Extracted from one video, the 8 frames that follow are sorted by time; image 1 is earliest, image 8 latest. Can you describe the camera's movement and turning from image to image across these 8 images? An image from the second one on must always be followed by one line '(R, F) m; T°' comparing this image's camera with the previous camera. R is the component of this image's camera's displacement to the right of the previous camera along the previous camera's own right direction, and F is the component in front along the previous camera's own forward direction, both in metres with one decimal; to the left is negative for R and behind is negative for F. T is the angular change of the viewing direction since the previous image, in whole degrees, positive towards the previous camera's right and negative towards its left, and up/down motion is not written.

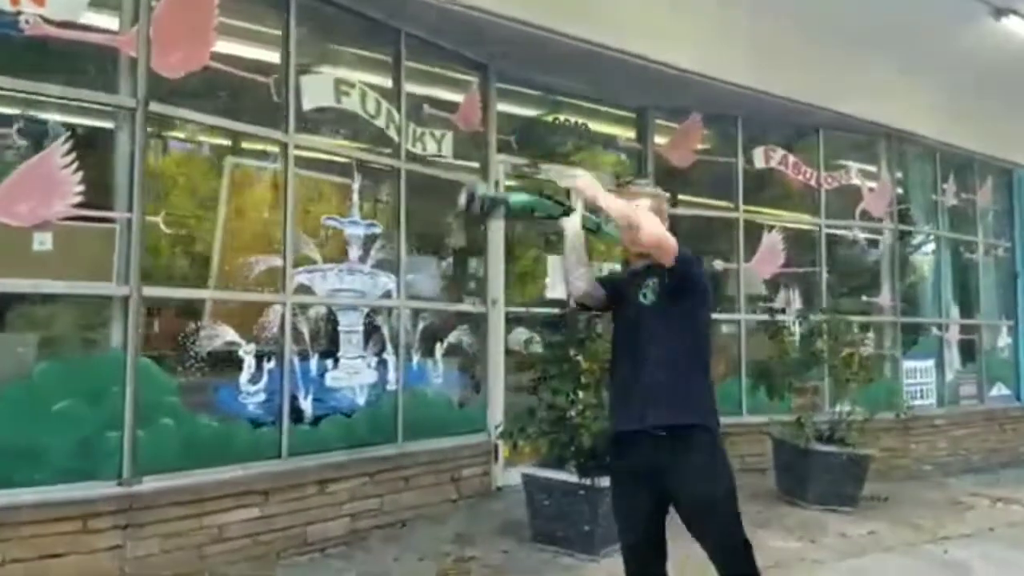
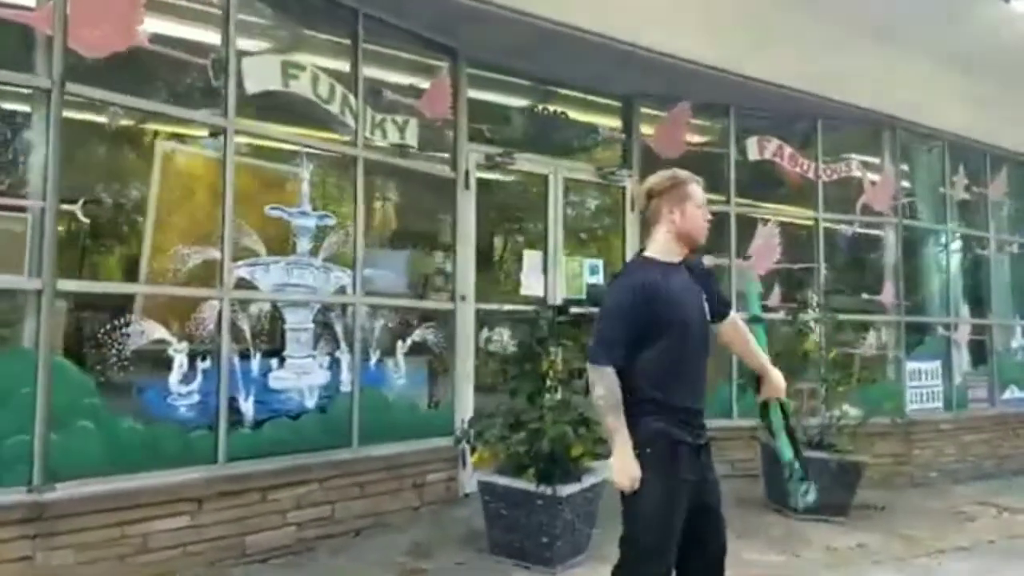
(+0.4, +0.4) m; -1°
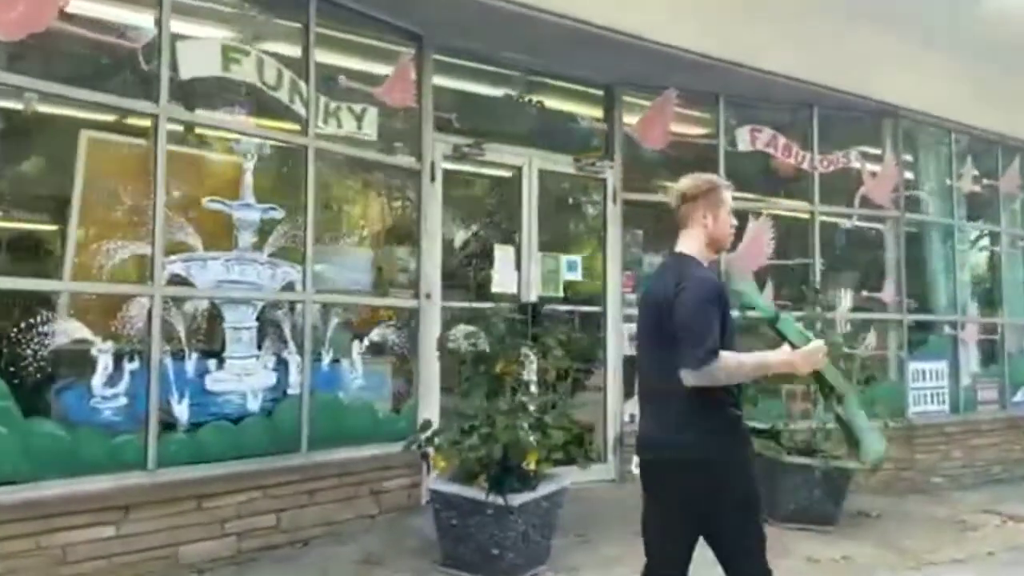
(+0.4, +0.3) m; -2°
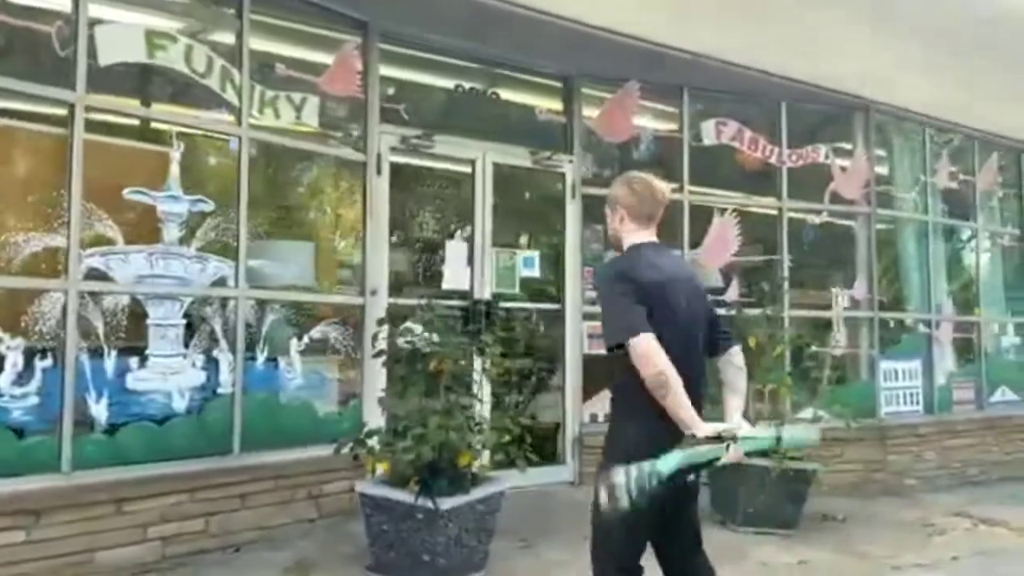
(+0.3, +0.2) m; 0°
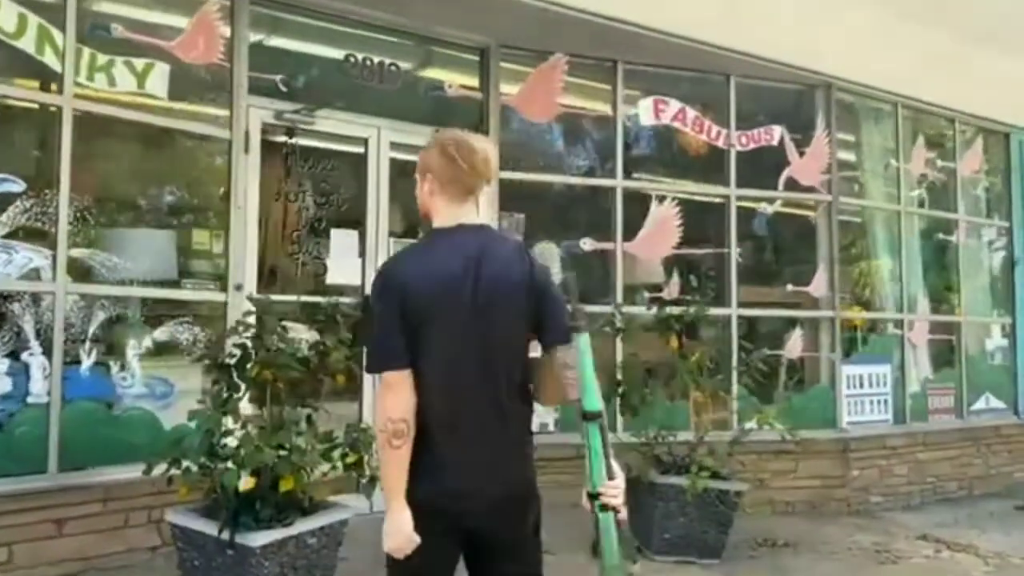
(+0.8, +0.7) m; -1°
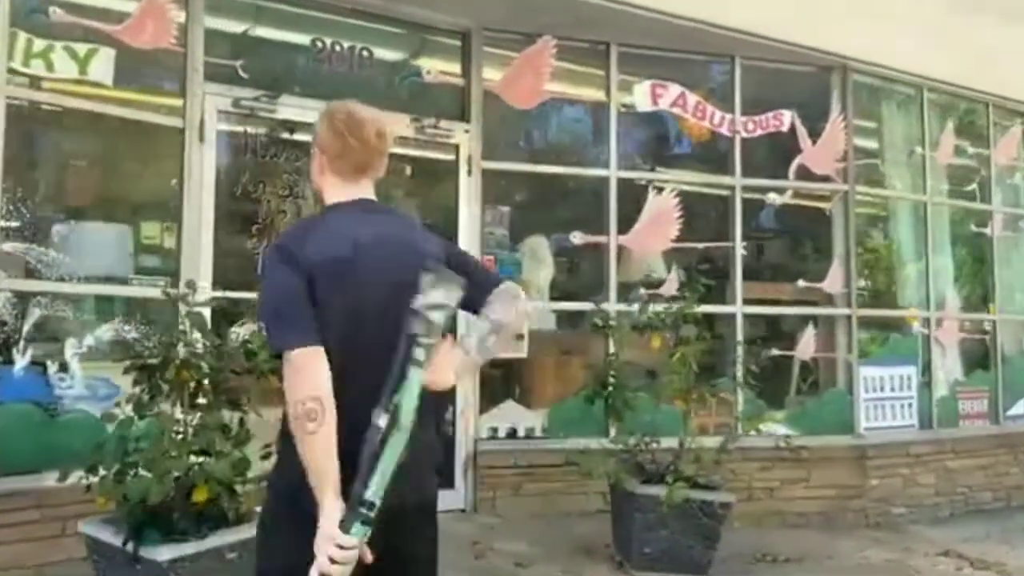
(+0.5, +0.4) m; -3°
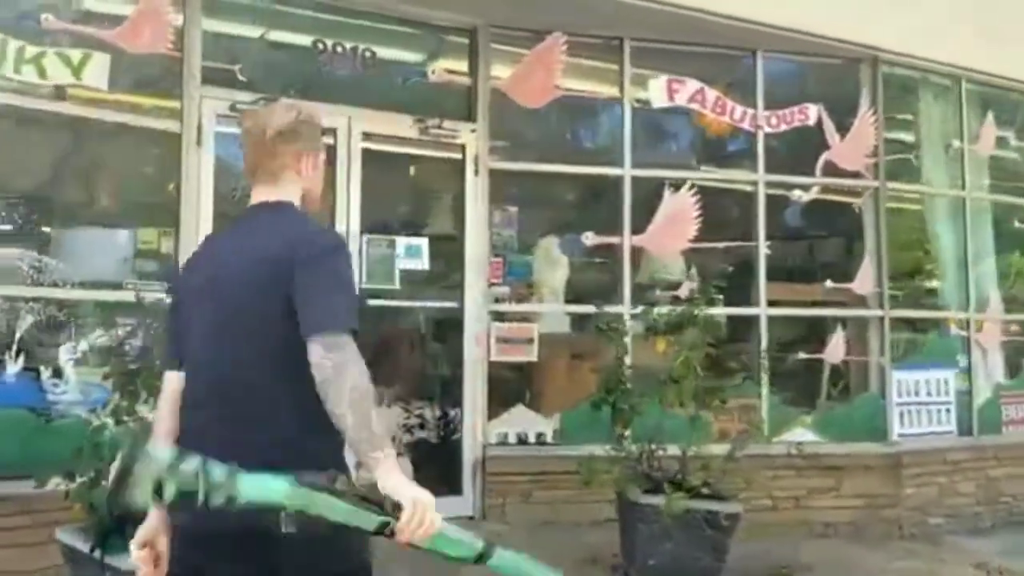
(+0.3, +0.1) m; -4°
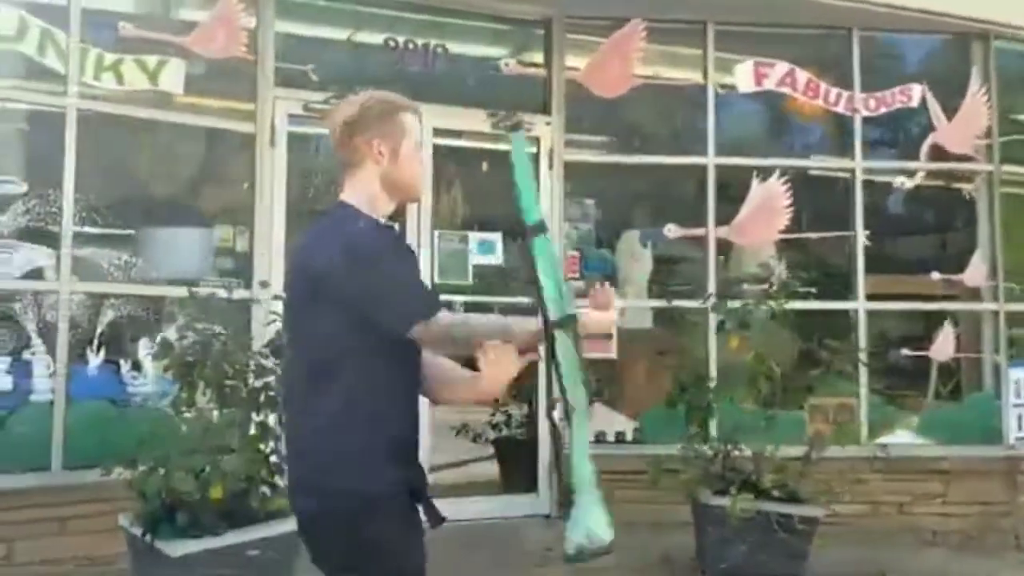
(+0.3, +0.1) m; -8°
